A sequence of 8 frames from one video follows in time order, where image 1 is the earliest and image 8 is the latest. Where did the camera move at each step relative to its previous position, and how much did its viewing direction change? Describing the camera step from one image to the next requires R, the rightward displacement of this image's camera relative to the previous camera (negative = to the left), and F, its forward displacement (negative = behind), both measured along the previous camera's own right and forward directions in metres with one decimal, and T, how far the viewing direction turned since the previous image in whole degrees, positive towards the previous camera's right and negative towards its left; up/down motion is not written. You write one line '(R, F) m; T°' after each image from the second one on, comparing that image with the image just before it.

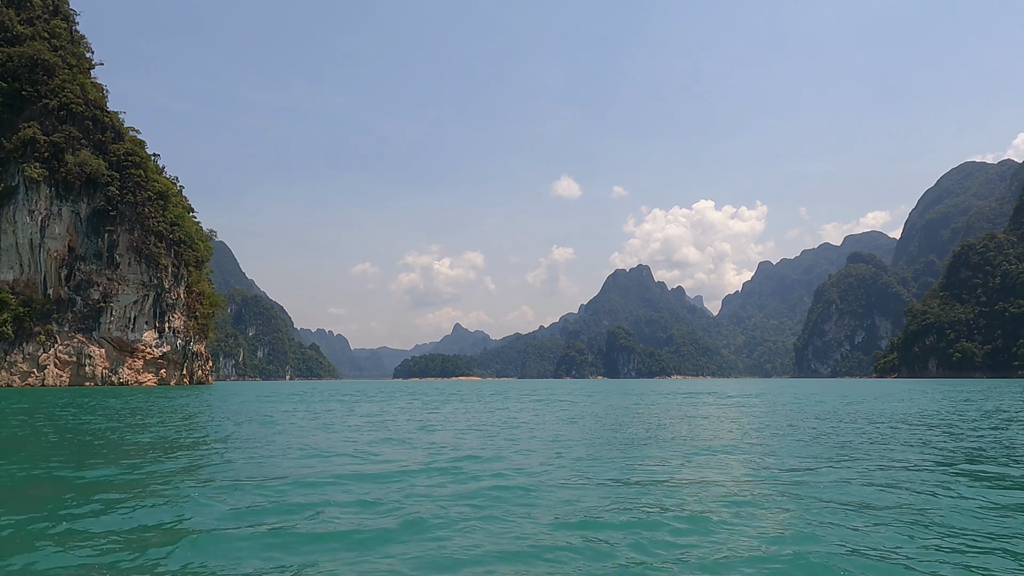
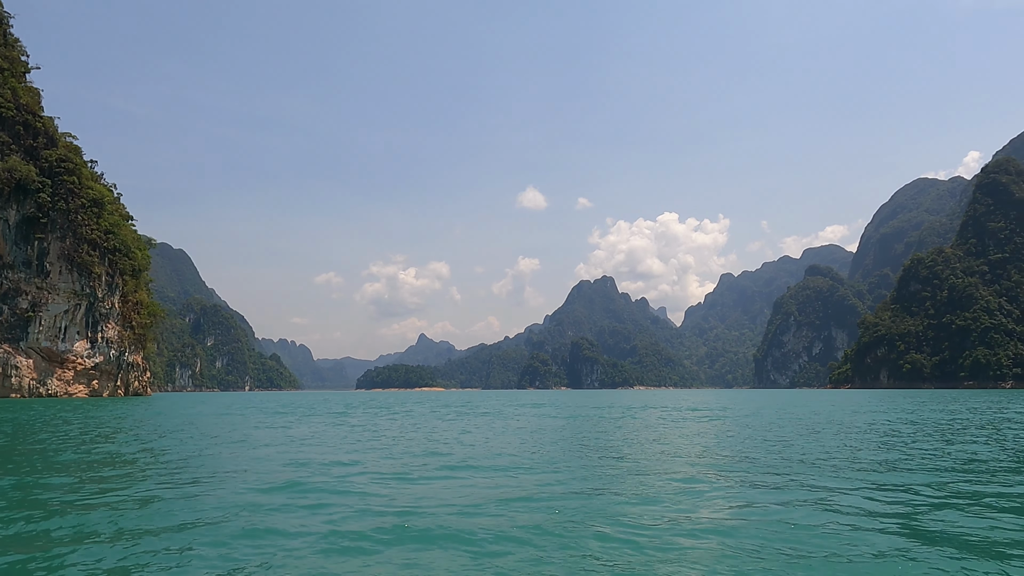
(+0.6, -0.1) m; +3°
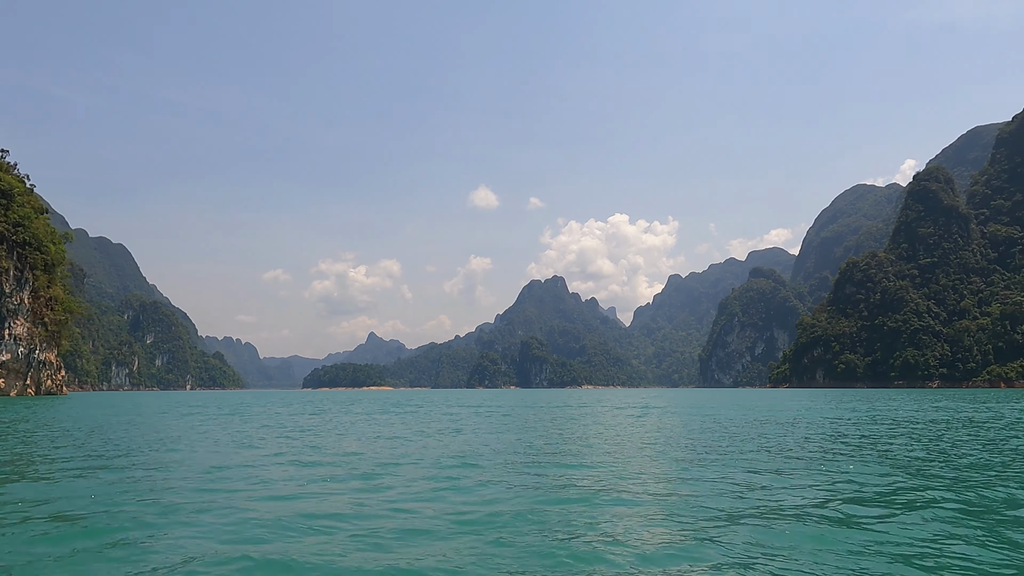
(+0.6, 0.0) m; +4°
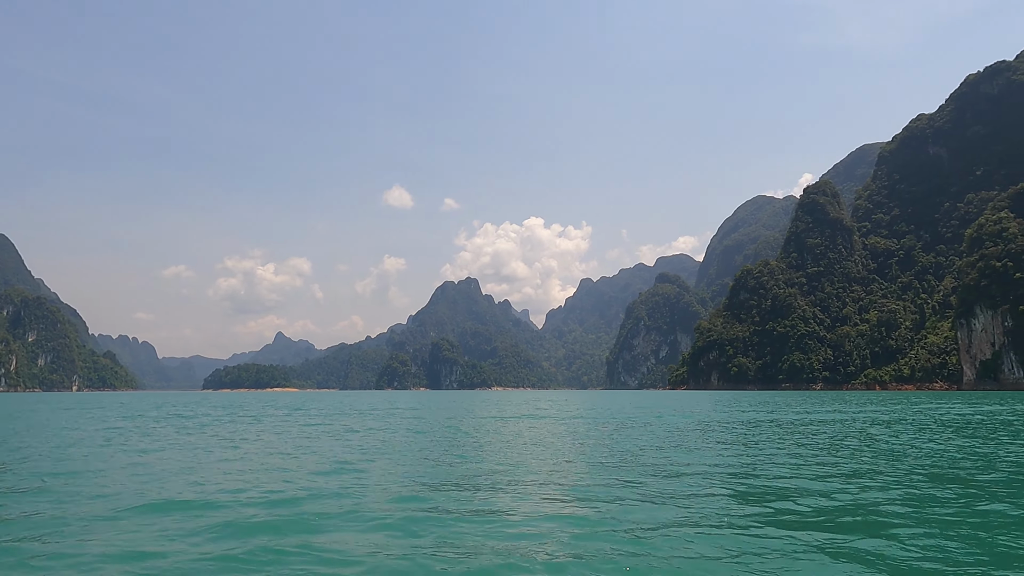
(+1.1, +0.1) m; +7°
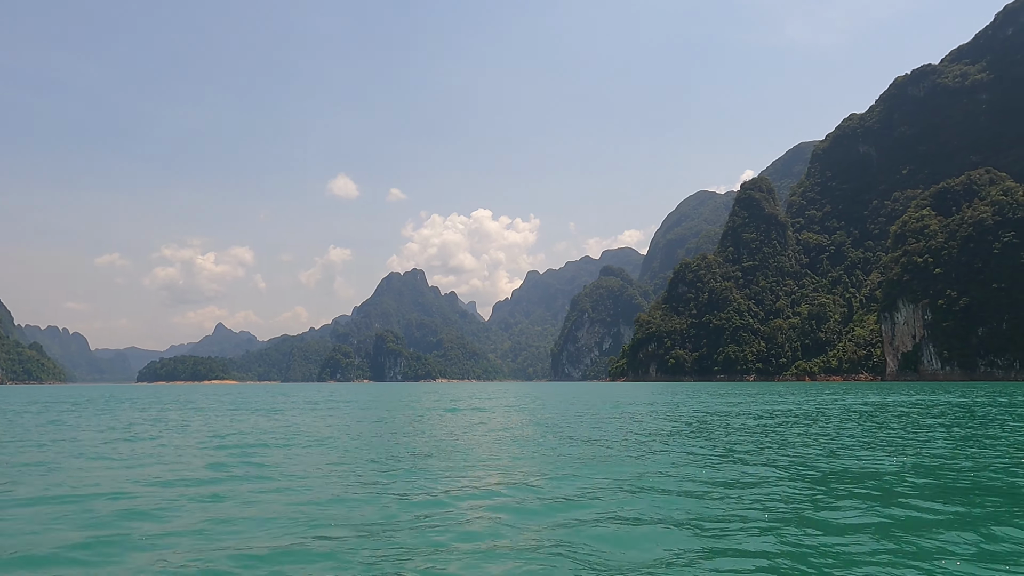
(+0.8, +0.1) m; +4°
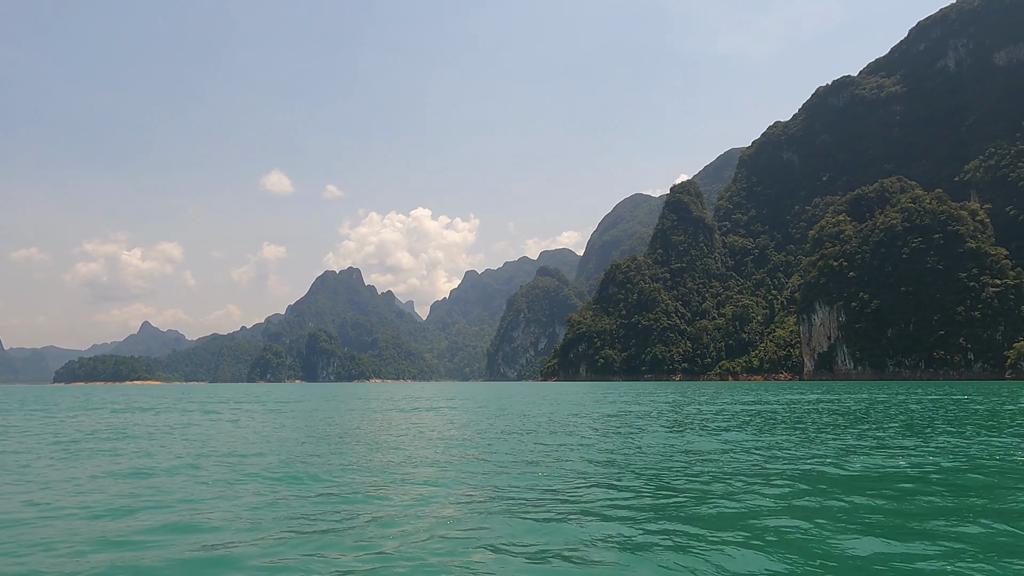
(+1.0, +0.2) m; +5°
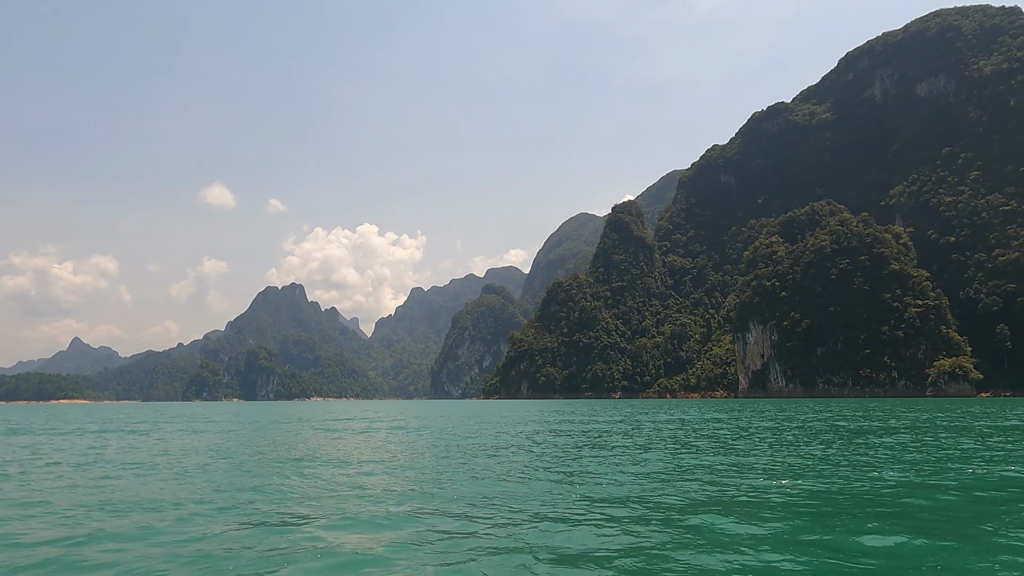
(+0.7, +0.2) m; +4°
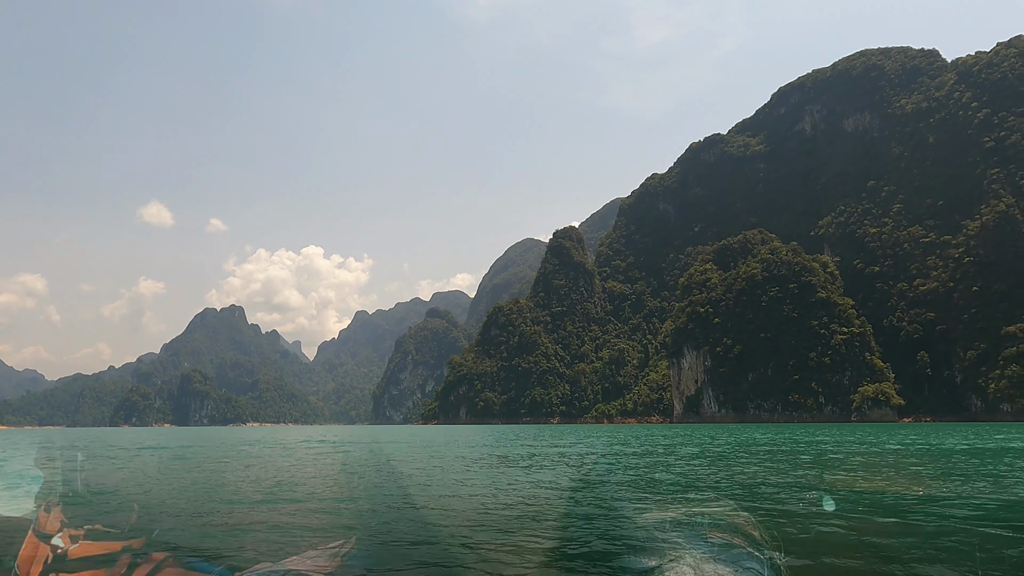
(+0.9, +0.3) m; +4°
